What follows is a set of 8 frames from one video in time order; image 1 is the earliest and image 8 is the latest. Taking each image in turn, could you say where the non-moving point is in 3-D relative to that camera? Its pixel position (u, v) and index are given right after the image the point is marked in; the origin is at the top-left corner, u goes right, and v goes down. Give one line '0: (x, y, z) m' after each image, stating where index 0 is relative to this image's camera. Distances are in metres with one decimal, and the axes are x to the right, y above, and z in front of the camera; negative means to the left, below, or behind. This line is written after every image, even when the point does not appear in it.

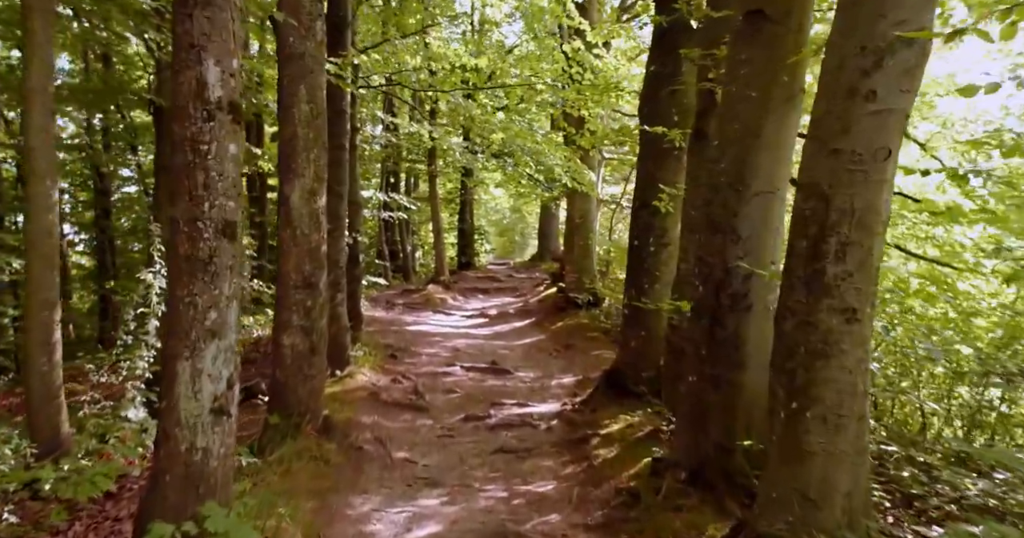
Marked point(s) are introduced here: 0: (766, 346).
0: (+1.5, -0.5, +5.0) m
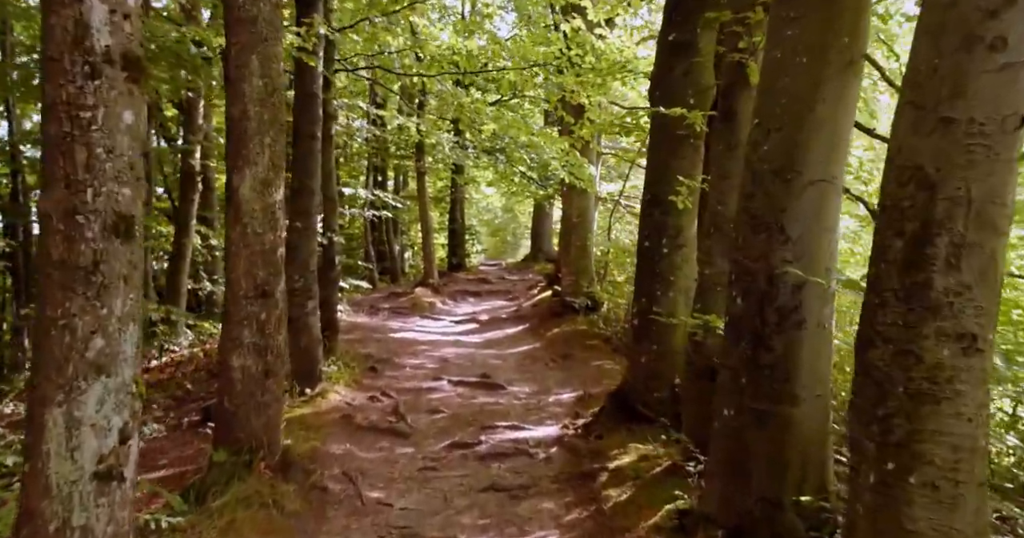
0: (+1.5, -0.5, +4.0) m
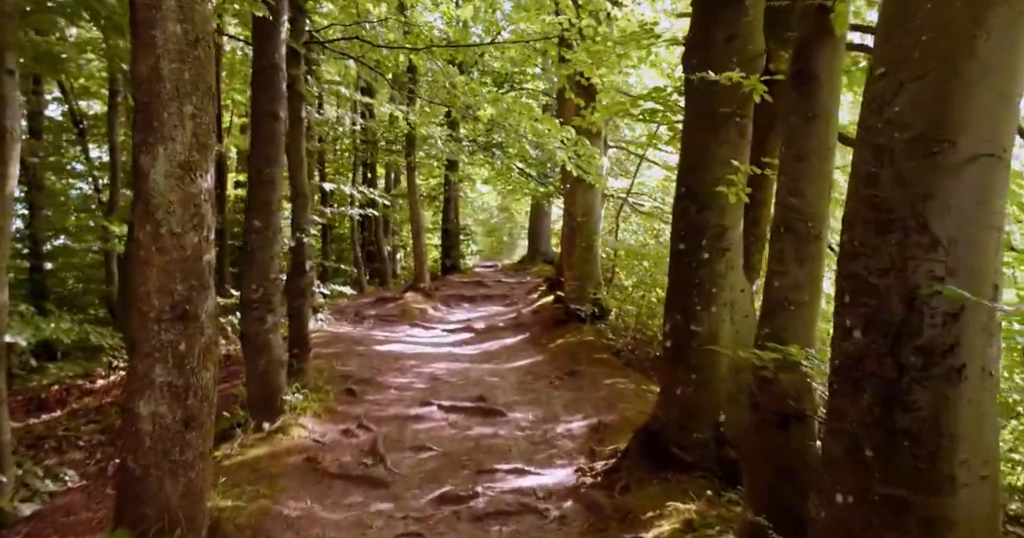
0: (+1.5, -0.6, +2.7) m
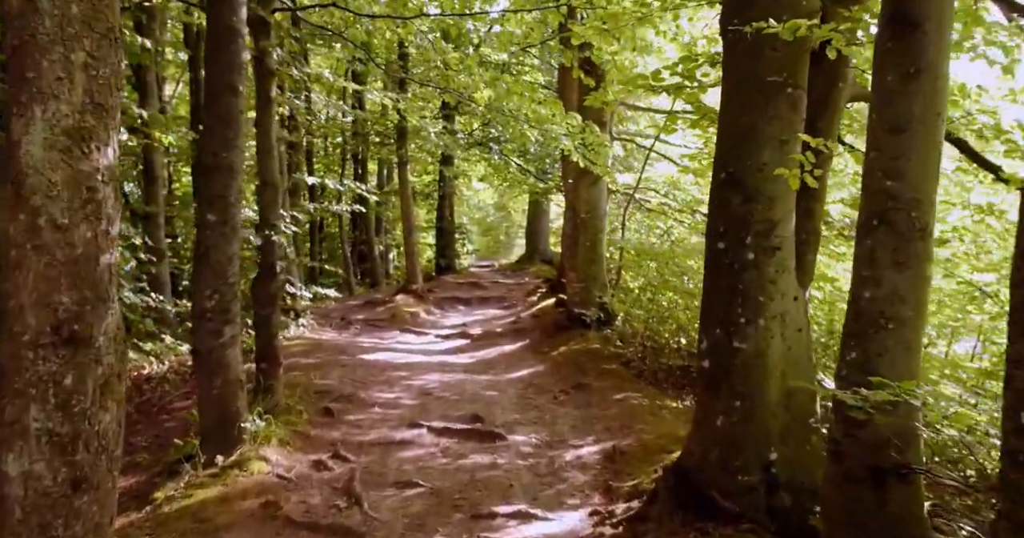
0: (+1.5, -0.6, +1.7) m
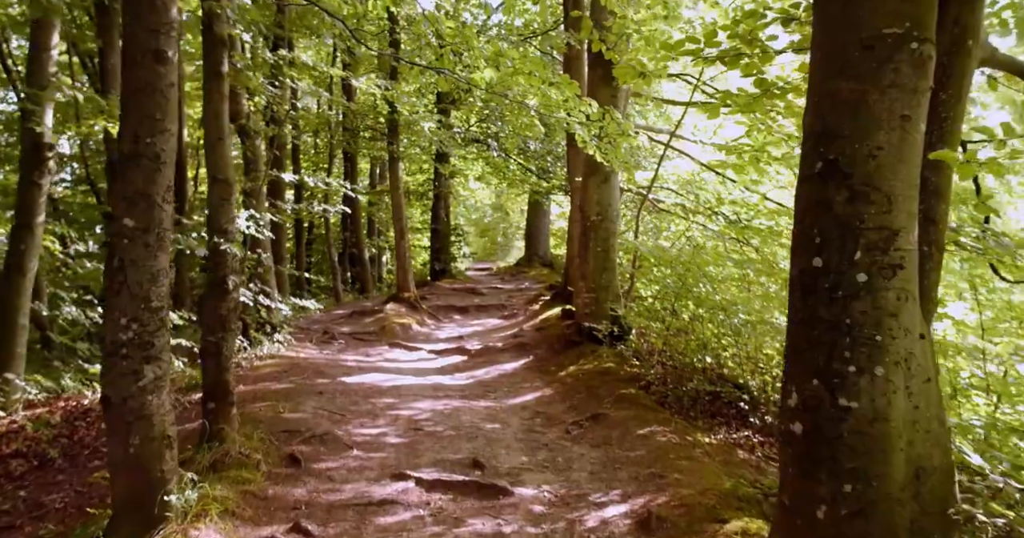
0: (+1.6, -0.7, +0.3) m
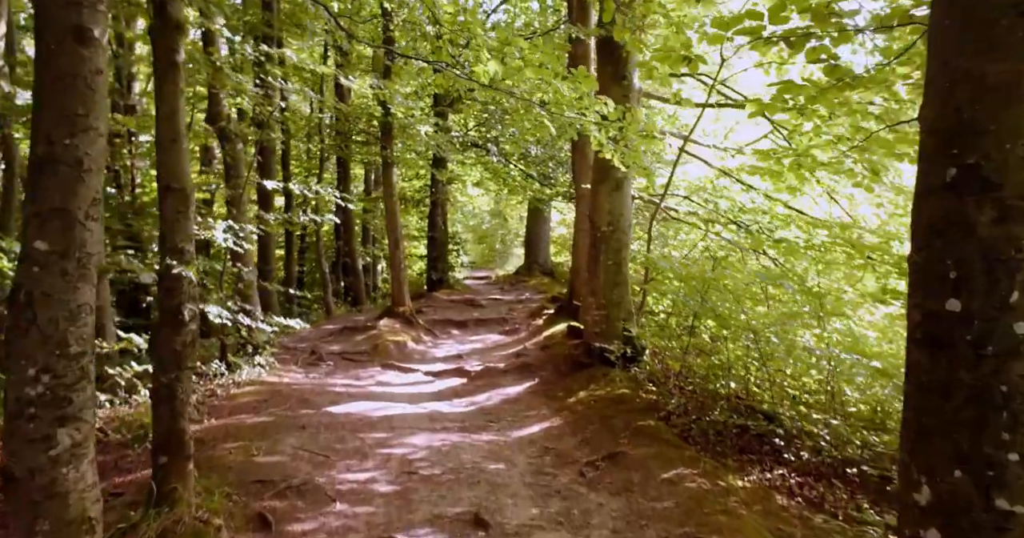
0: (+1.7, -0.8, -0.6) m
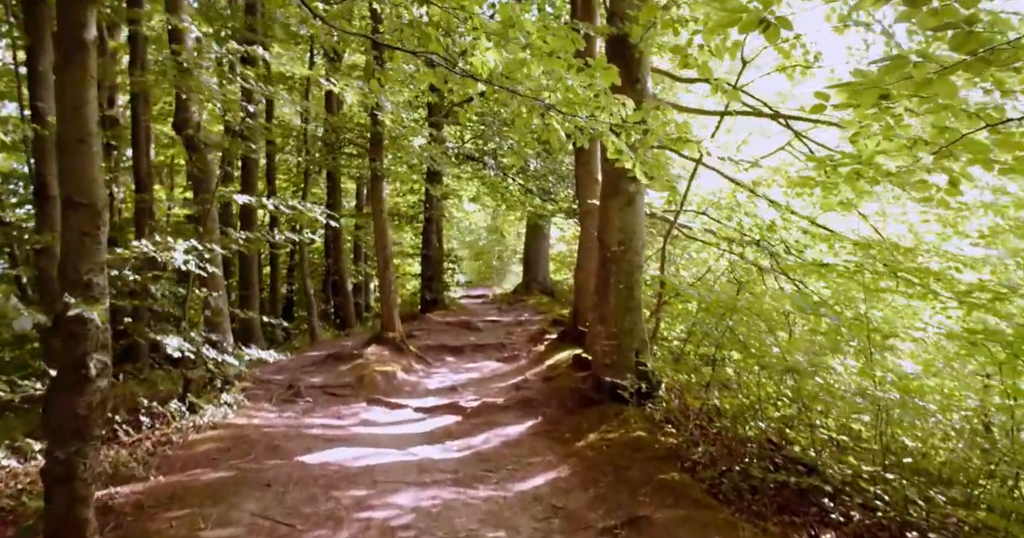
0: (+1.7, -0.9, -1.6) m
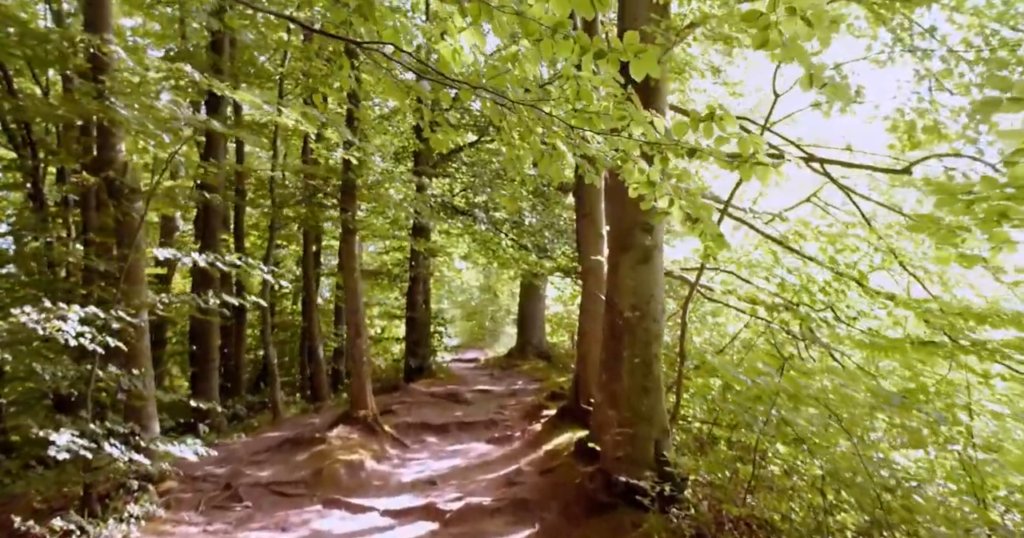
0: (+1.7, -0.7, -3.4) m
